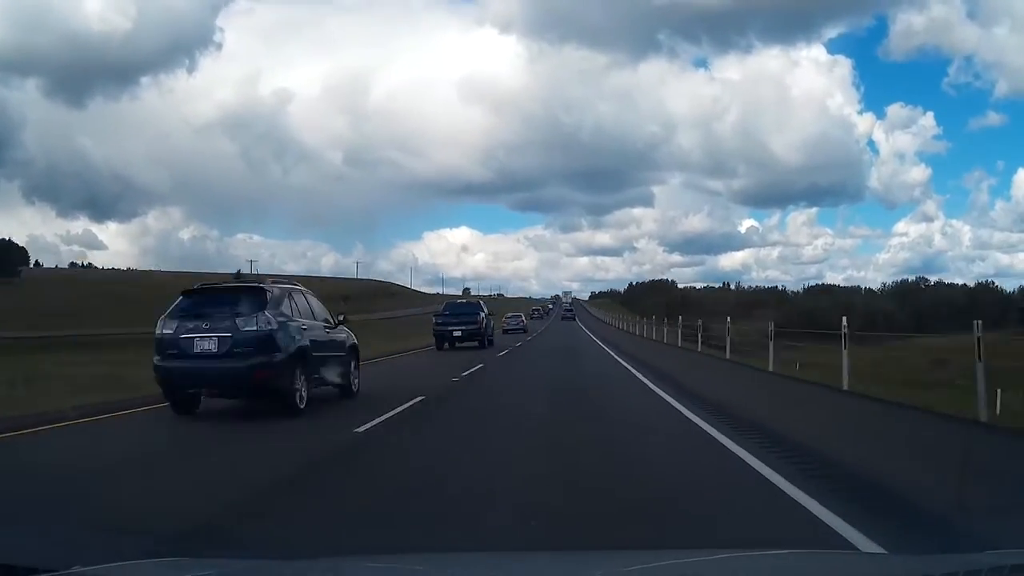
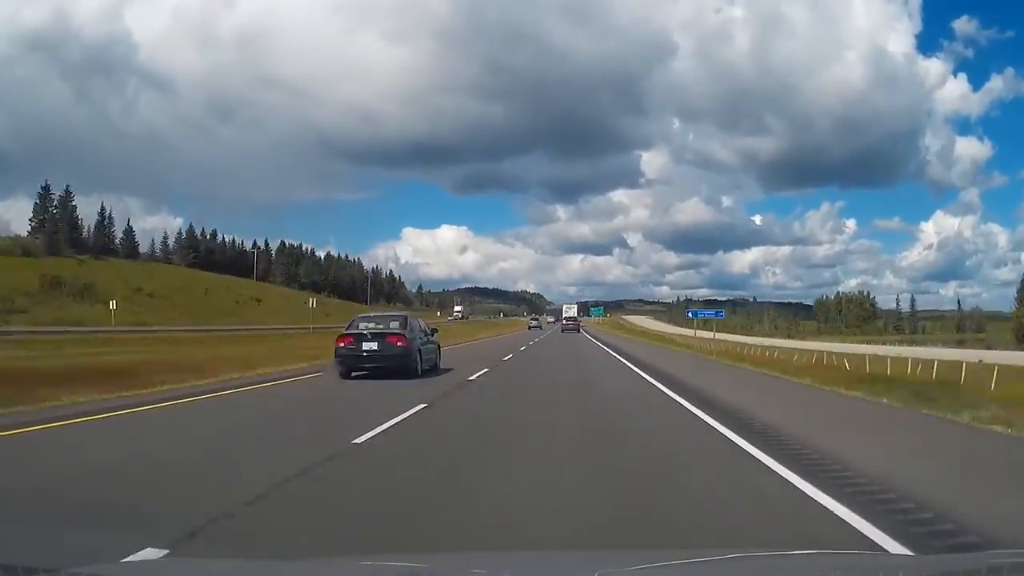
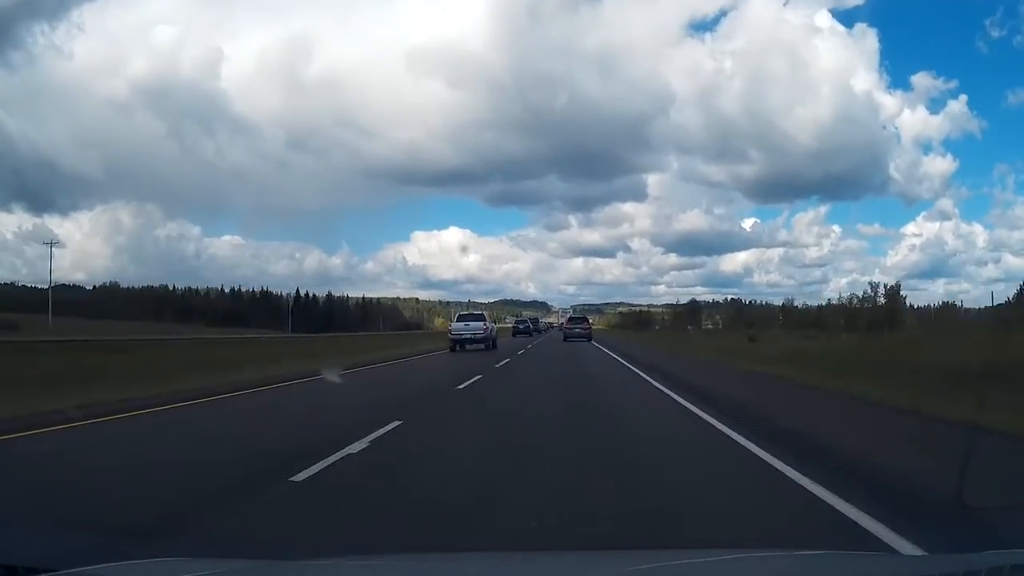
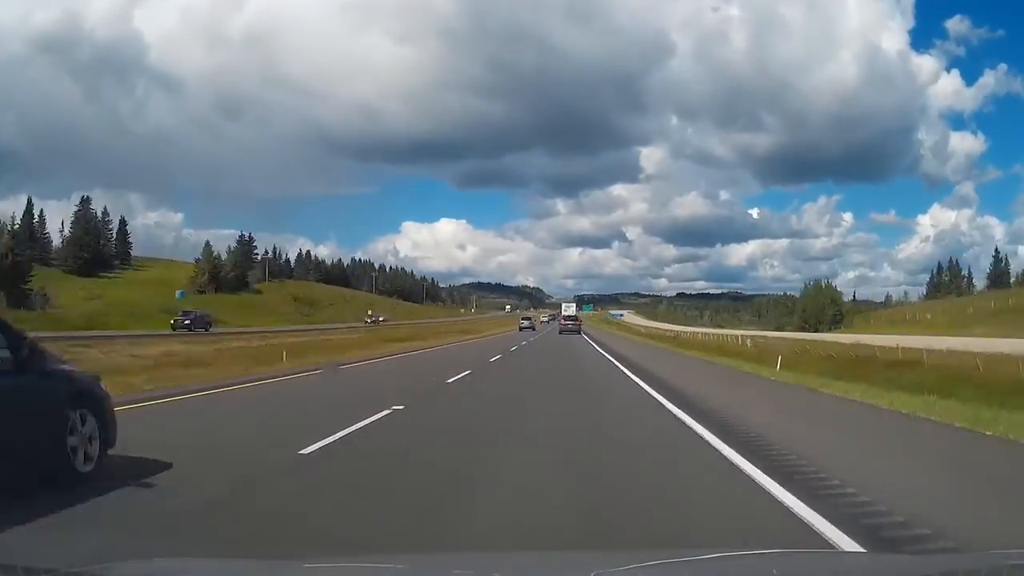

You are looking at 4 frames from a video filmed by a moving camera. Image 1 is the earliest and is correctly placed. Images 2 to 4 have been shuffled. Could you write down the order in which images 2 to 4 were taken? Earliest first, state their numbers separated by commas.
3, 4, 2
